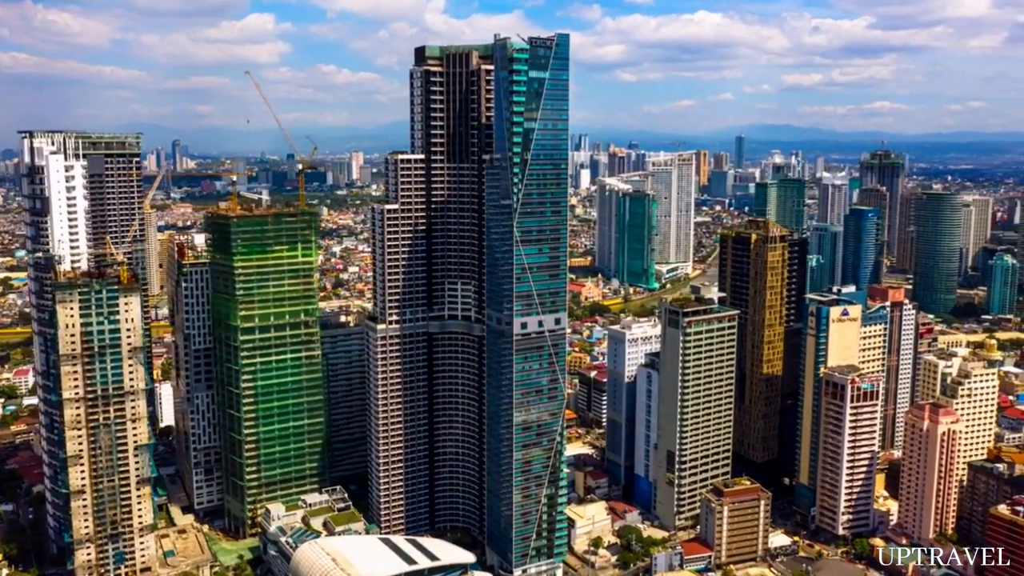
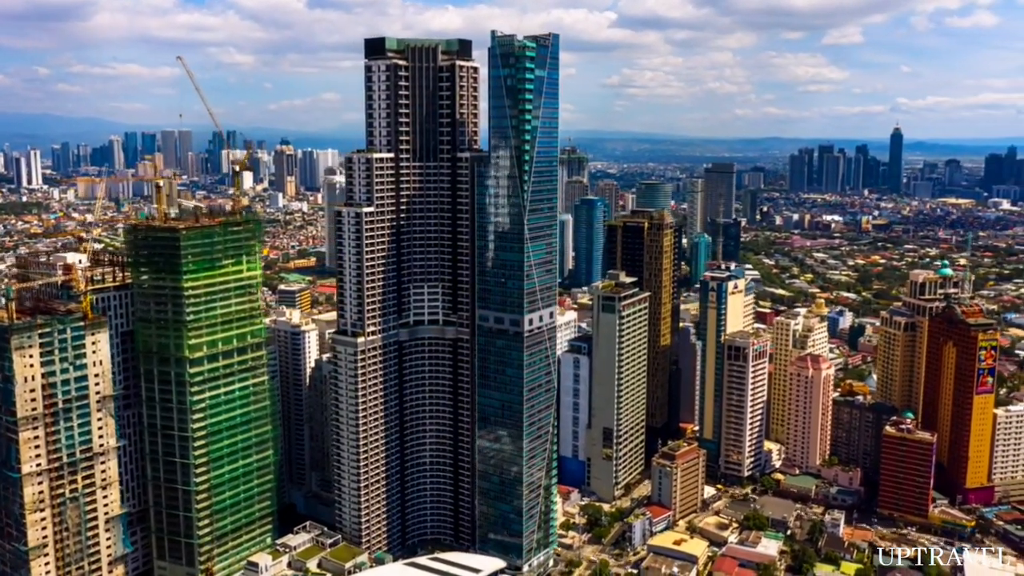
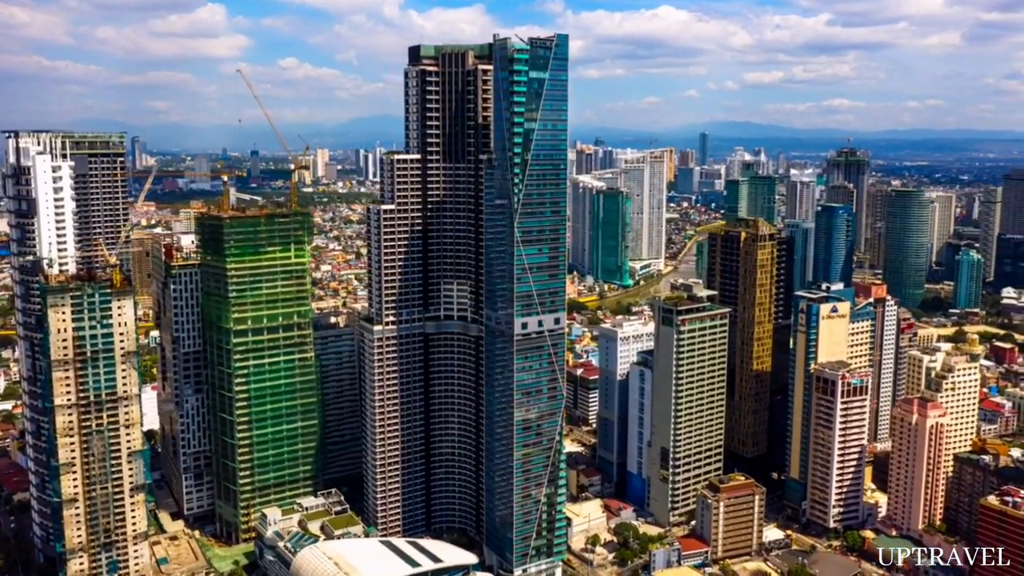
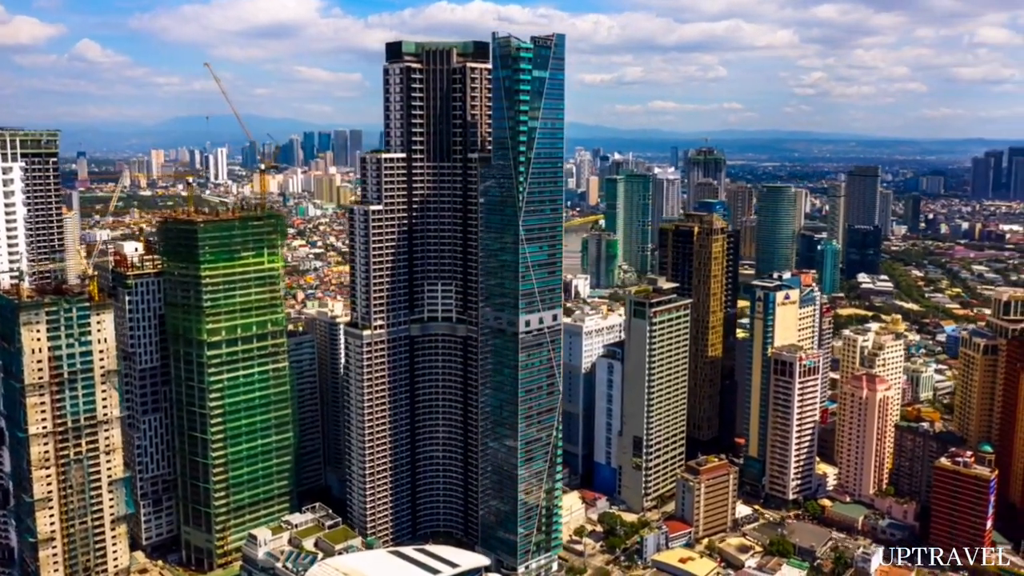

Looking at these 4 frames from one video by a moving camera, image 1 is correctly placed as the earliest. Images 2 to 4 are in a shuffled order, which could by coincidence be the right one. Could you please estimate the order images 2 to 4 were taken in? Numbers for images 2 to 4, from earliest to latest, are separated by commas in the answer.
3, 4, 2
